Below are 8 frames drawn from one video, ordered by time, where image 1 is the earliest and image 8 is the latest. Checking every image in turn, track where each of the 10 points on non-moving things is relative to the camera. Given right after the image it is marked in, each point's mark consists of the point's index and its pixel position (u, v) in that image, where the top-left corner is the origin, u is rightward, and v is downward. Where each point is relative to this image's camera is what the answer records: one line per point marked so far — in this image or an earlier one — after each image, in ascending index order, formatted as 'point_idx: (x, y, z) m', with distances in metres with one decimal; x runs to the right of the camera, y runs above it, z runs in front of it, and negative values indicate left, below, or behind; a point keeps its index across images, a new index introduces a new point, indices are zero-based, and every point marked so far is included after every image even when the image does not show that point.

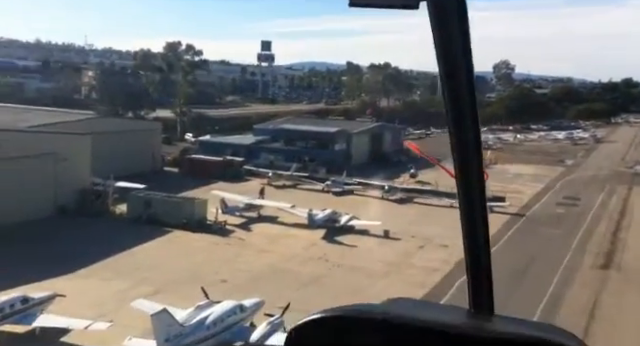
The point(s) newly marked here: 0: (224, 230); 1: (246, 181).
0: (-2.0, -1.2, +12.7) m
1: (-2.4, -0.2, +19.6) m
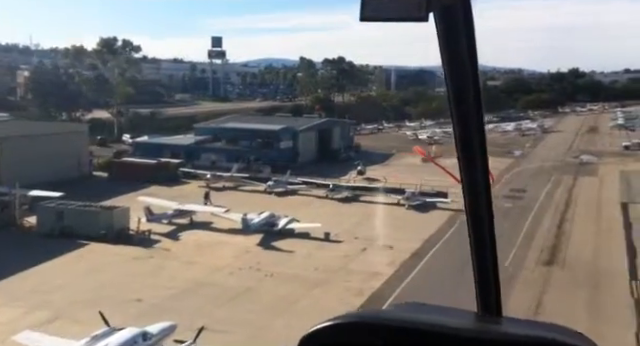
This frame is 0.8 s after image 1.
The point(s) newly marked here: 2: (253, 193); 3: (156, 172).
0: (-3.3, -1.3, +11.8) m
1: (-4.1, -0.3, +18.6) m
2: (-1.9, -0.6, +18.0) m
3: (-4.9, 0.0, +18.5) m
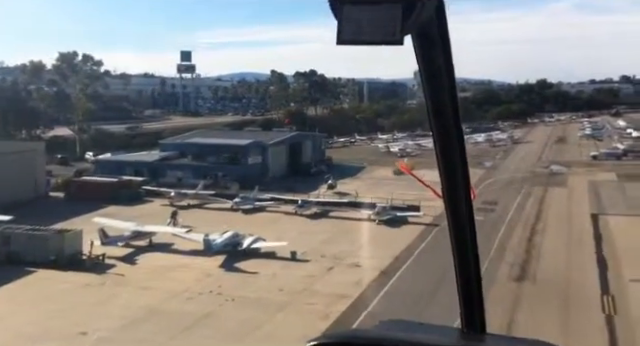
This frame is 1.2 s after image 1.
0: (-3.9, -1.7, +11.2) m
1: (-5.1, -0.9, +17.9) m
2: (-2.8, -1.1, +17.5) m
3: (-5.9, -0.6, +17.9) m
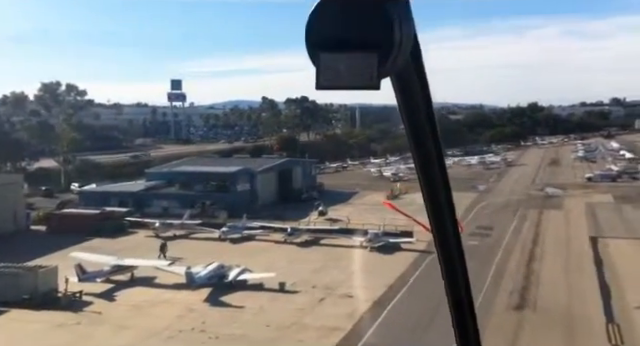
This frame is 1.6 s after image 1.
0: (-4.1, -2.2, +10.5) m
1: (-5.3, -1.7, +17.3) m
2: (-3.1, -1.8, +16.9) m
3: (-6.1, -1.4, +17.3) m
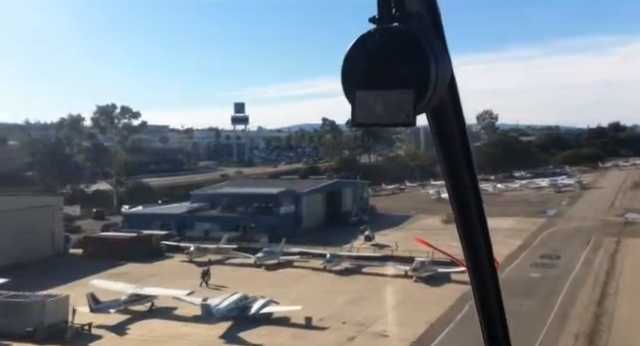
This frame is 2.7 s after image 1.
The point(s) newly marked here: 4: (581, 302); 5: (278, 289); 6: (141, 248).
0: (-3.7, -2.6, +9.7) m
1: (-4.2, -2.3, +16.6) m
2: (-2.0, -2.4, +15.9) m
3: (-5.0, -2.0, +16.7) m
4: (+5.6, -2.8, +13.3) m
5: (-1.0, -2.6, +14.1) m
6: (-4.8, -2.0, +16.7) m
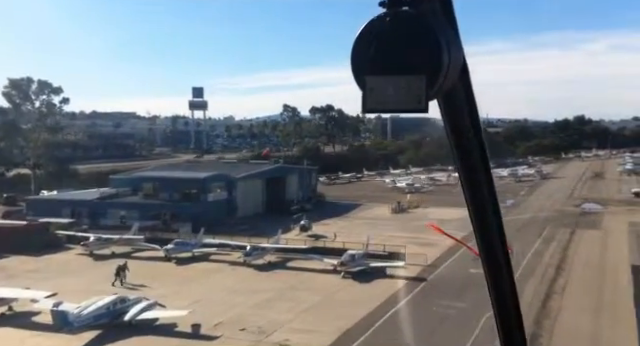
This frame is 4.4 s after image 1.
0: (-5.3, -2.2, +7.6) m
1: (-6.0, -1.8, +14.5) m
2: (-3.8, -2.0, +13.9) m
3: (-6.8, -1.5, +14.5) m
4: (+3.8, -2.4, +11.7) m
5: (-2.7, -2.2, +12.1) m
6: (-6.7, -1.5, +14.5) m
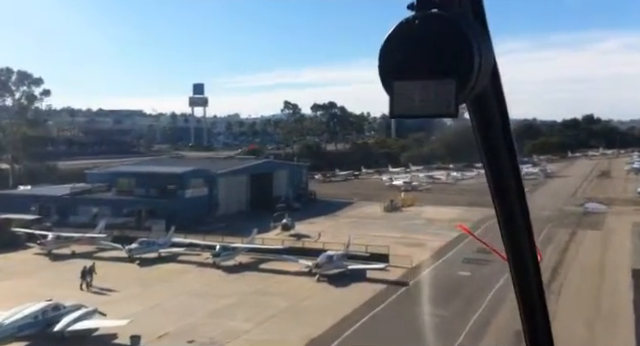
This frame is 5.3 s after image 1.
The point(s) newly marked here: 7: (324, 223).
0: (-5.8, -2.1, +6.7) m
1: (-6.5, -1.7, +13.6) m
2: (-4.4, -1.8, +12.9) m
3: (-7.3, -1.4, +13.5) m
4: (+3.3, -2.3, +10.6) m
5: (-3.2, -2.1, +11.1) m
6: (-7.2, -1.4, +13.6) m
7: (+0.2, -1.5, +18.8) m
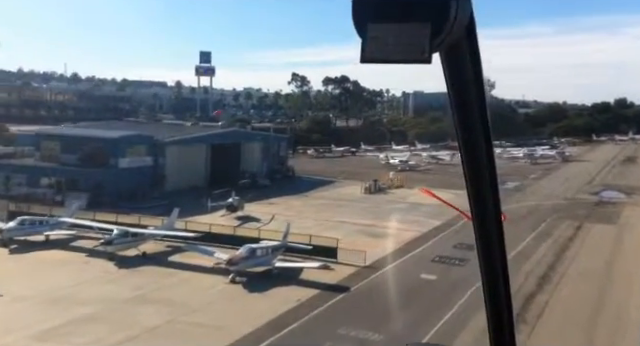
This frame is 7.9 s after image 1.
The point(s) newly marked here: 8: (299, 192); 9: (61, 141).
0: (-7.3, -1.6, +4.1) m
1: (-7.7, -0.9, +11.0) m
2: (-5.6, -1.2, +10.3) m
3: (-8.5, -0.6, +11.0) m
4: (+1.9, -2.0, +7.7) m
5: (-4.6, -1.5, +8.5) m
6: (-8.4, -0.6, +11.0) m
7: (-0.9, -0.8, +16.0) m
8: (-0.6, -0.5, +18.6) m
9: (-6.4, +0.7, +15.4) m
